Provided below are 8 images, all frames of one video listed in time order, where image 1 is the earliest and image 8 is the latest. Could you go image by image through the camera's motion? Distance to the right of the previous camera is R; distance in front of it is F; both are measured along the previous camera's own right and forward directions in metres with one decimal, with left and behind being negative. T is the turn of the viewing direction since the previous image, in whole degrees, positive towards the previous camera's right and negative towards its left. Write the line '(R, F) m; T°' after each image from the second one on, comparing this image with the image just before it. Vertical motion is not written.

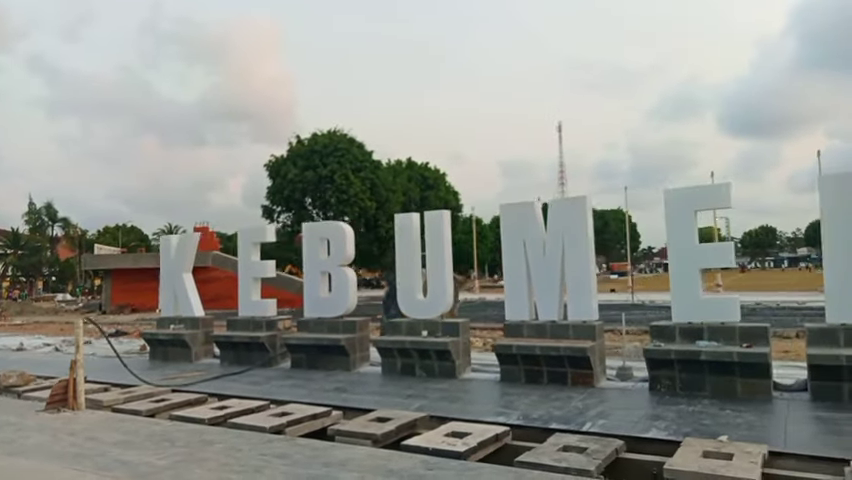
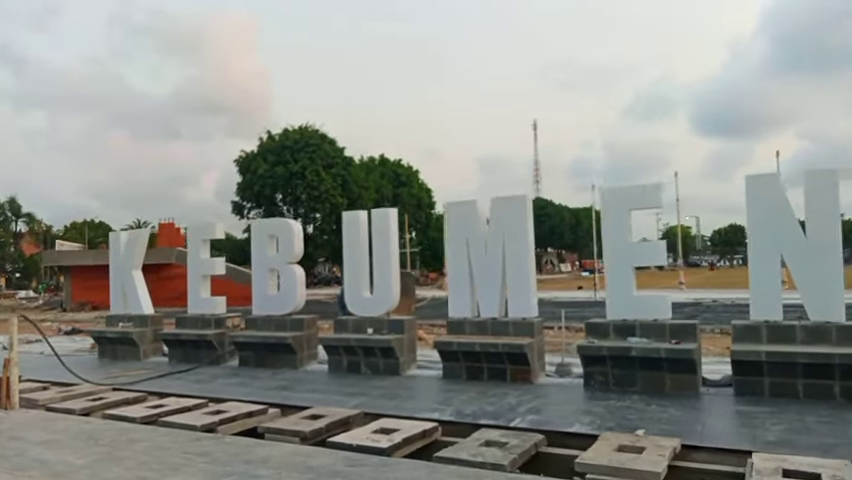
(+0.7, -0.1) m; +2°
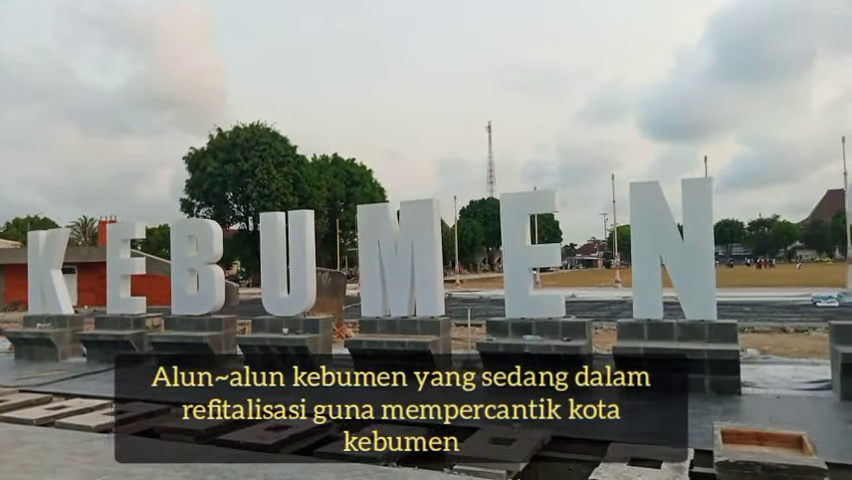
(+1.0, -0.4) m; +4°
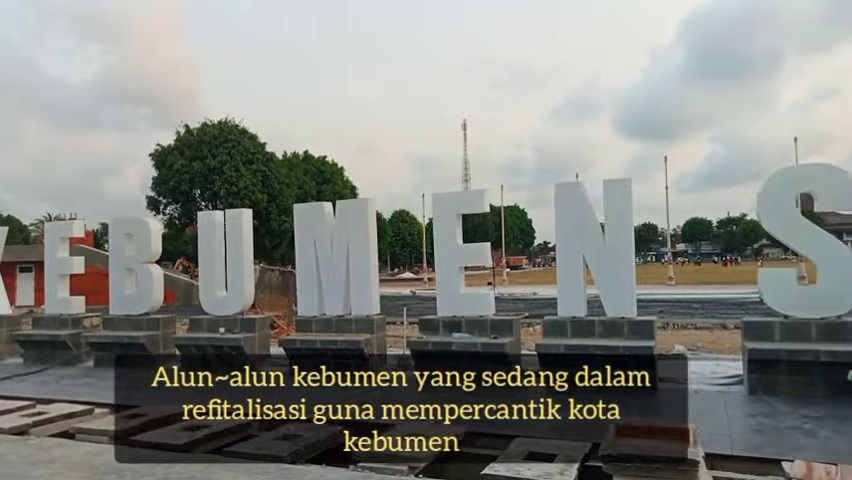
(+0.9, -0.1) m; +2°
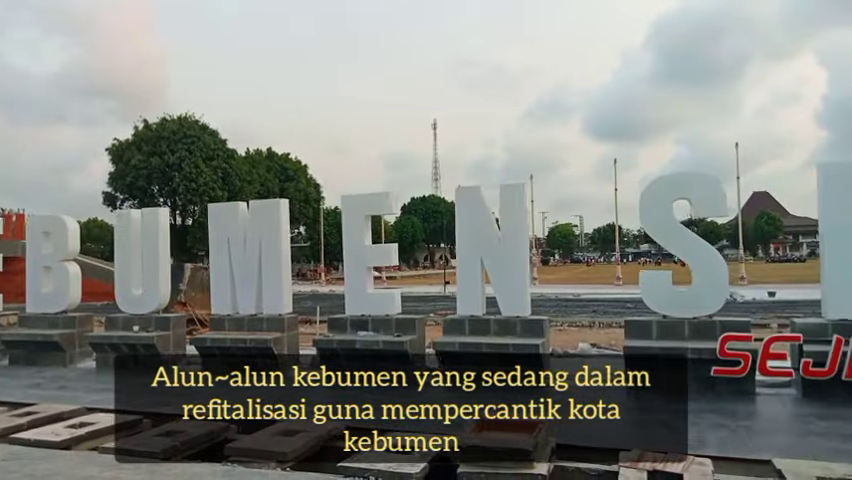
(+1.3, -0.3) m; +3°
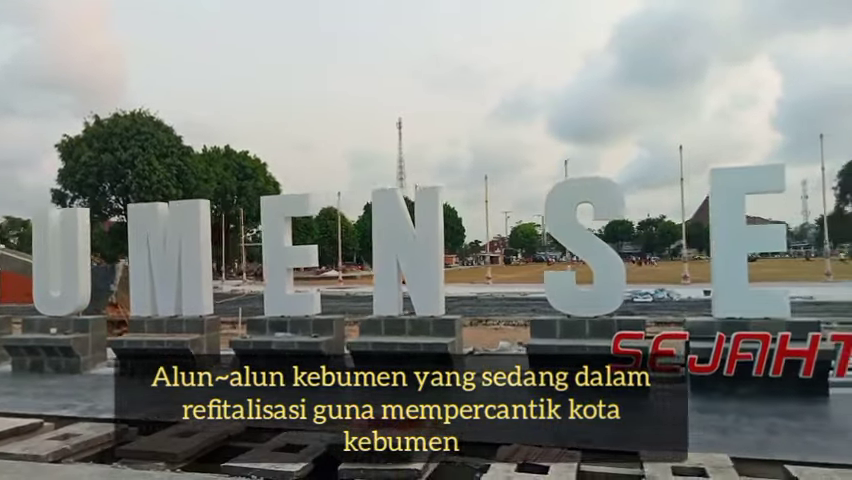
(+1.0, -0.2) m; +3°
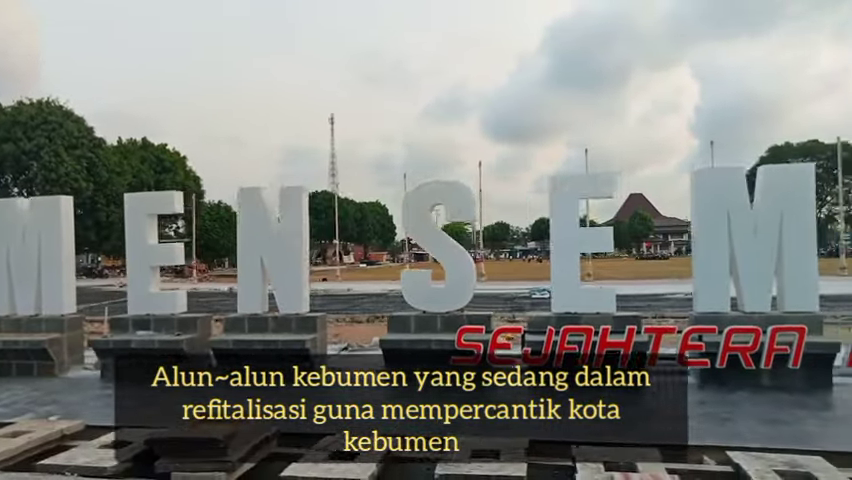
(+1.4, -0.4) m; +6°
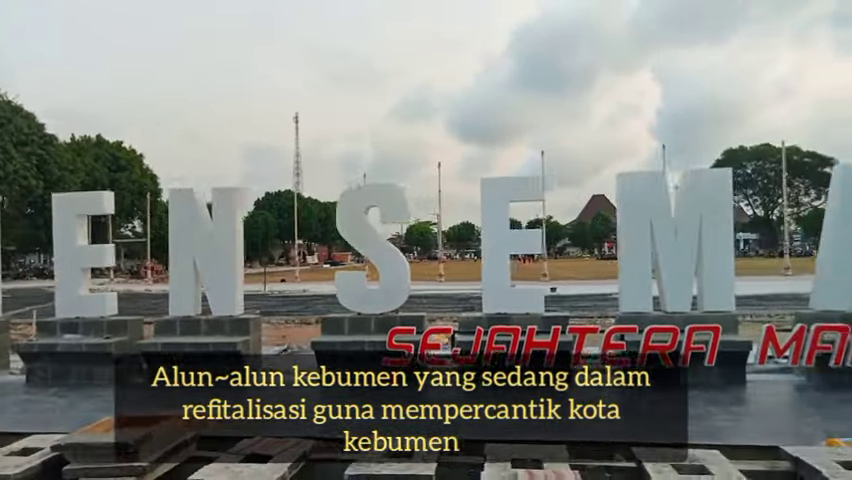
(+0.6, -0.1) m; +3°
